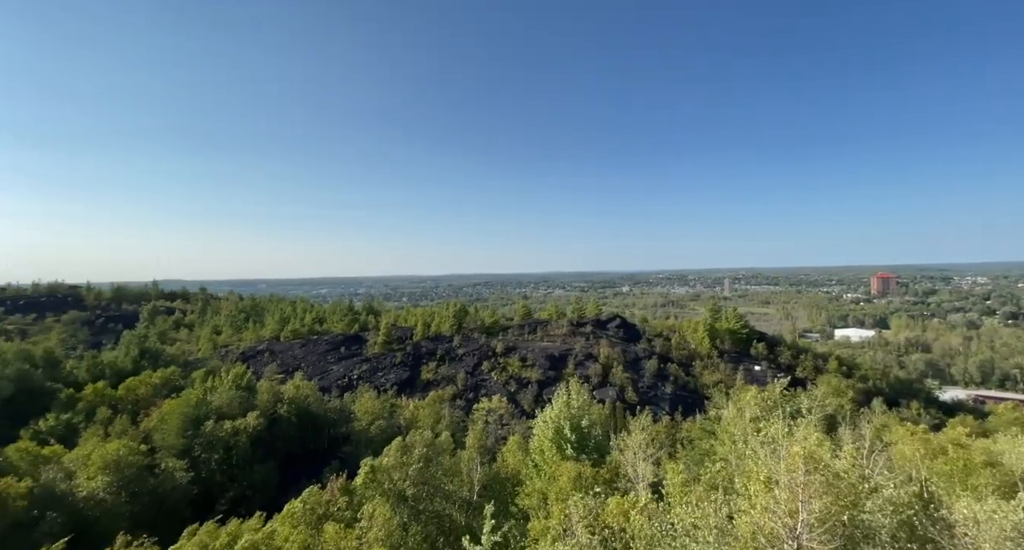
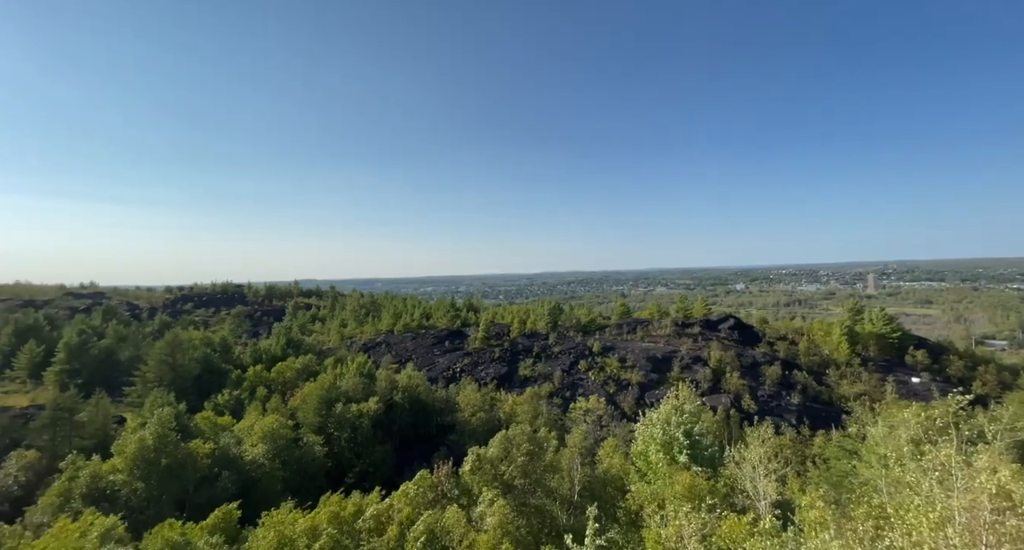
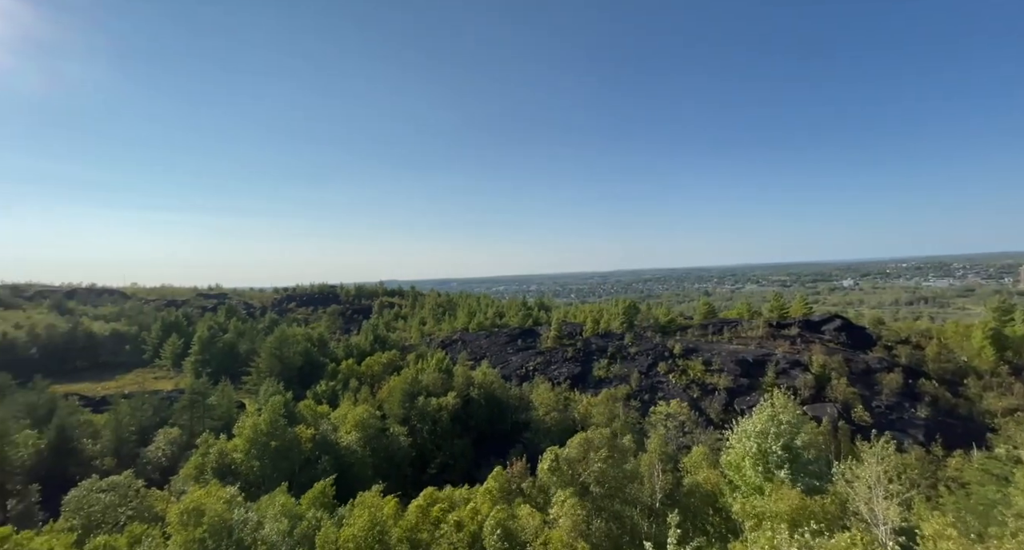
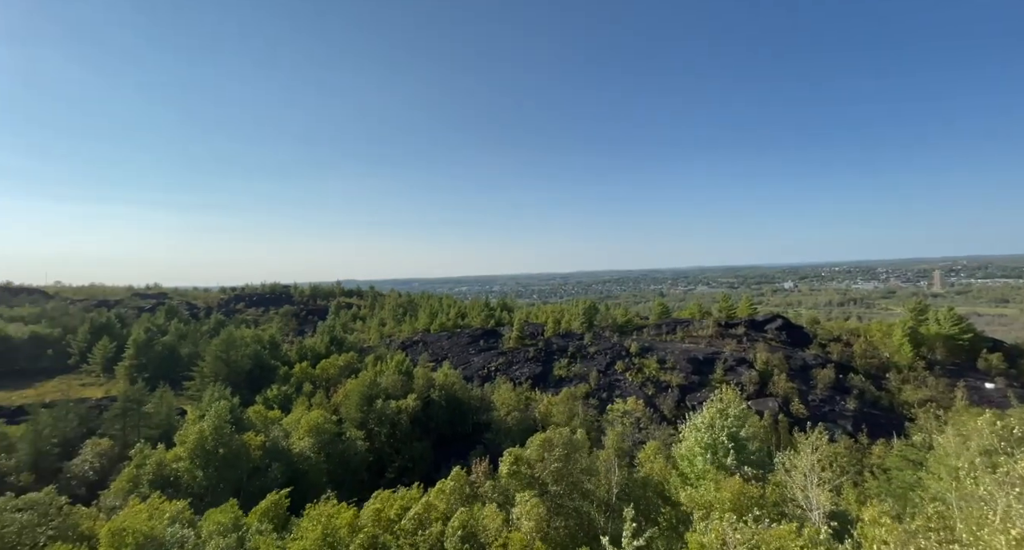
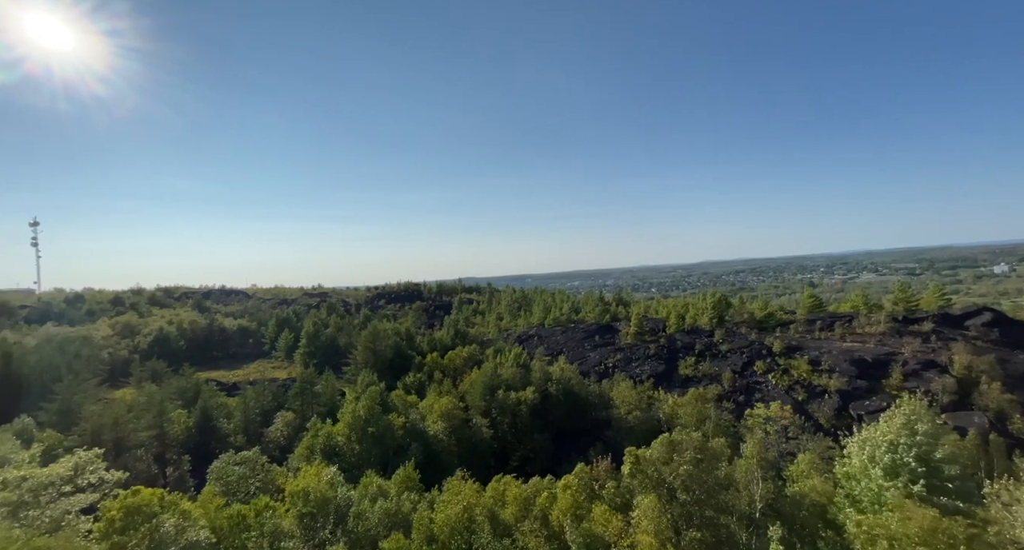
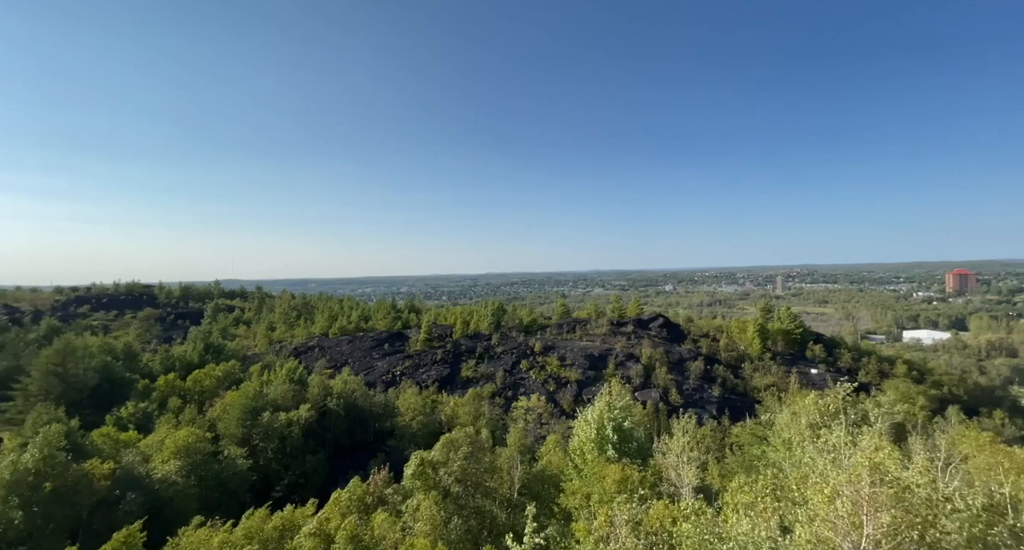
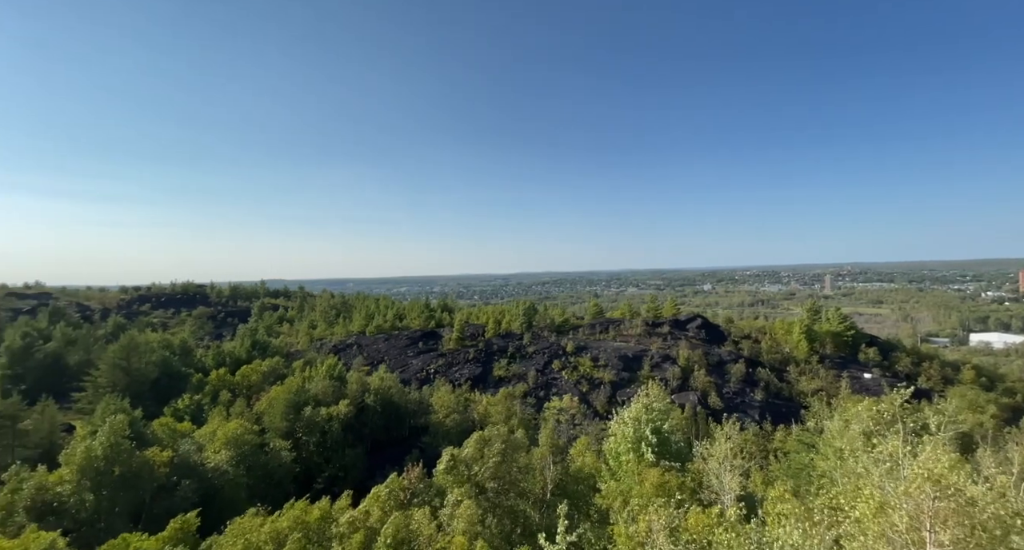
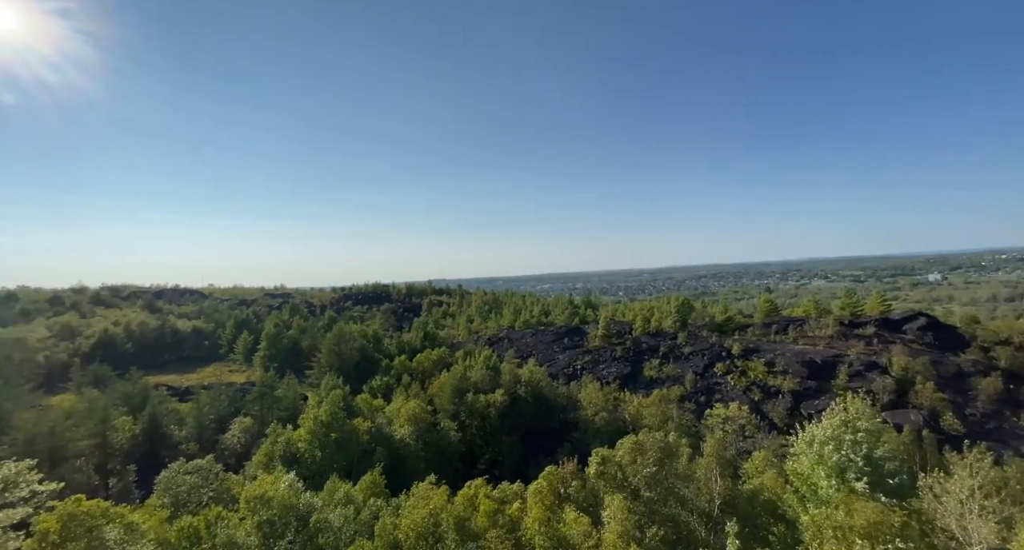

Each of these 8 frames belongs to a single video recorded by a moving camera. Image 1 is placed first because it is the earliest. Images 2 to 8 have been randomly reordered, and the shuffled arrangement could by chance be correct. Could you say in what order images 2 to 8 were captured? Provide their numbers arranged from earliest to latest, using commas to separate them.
6, 7, 2, 4, 3, 8, 5
